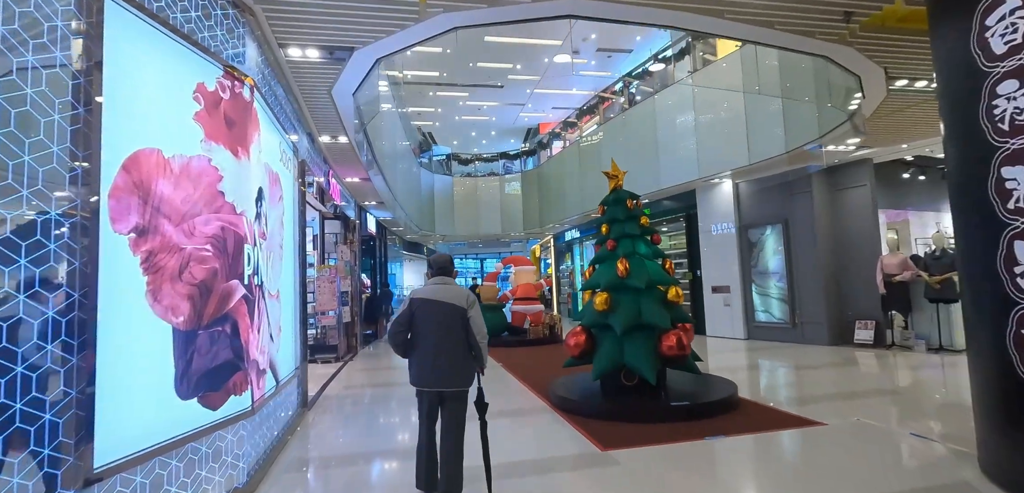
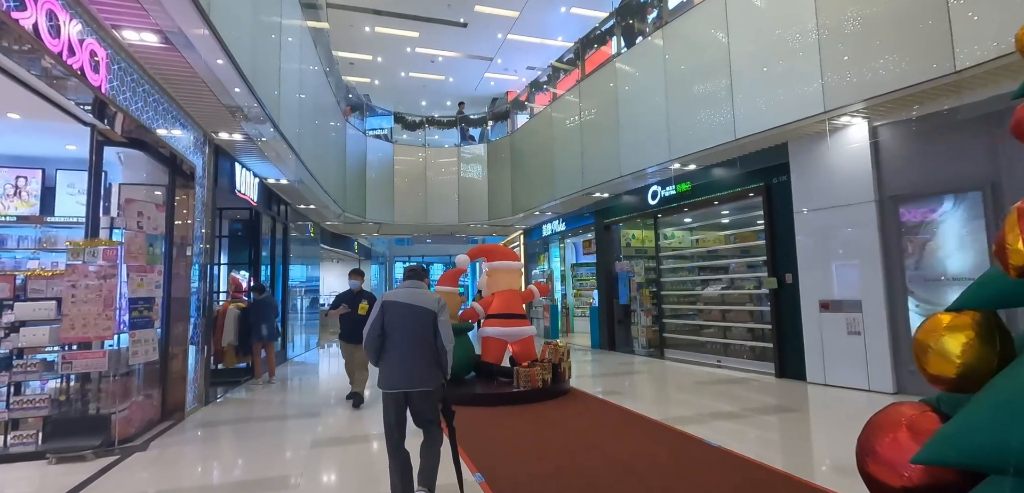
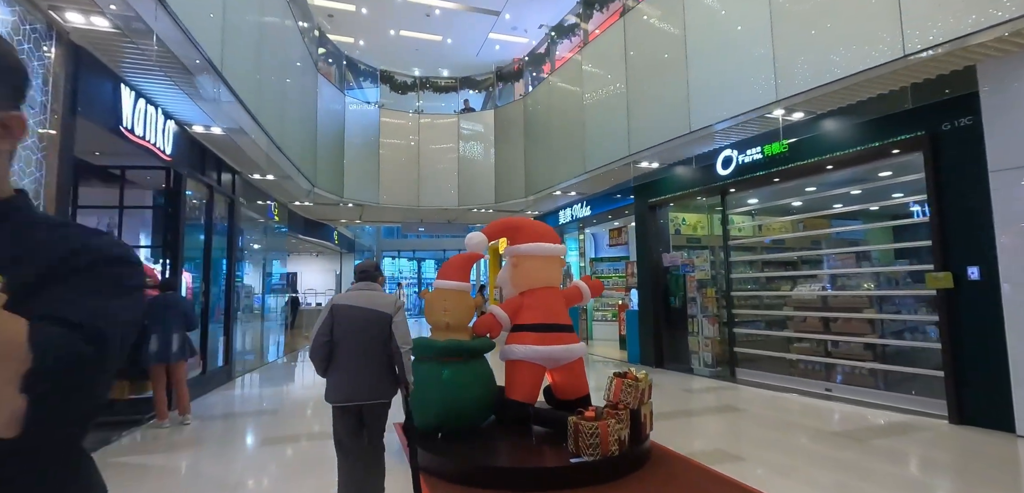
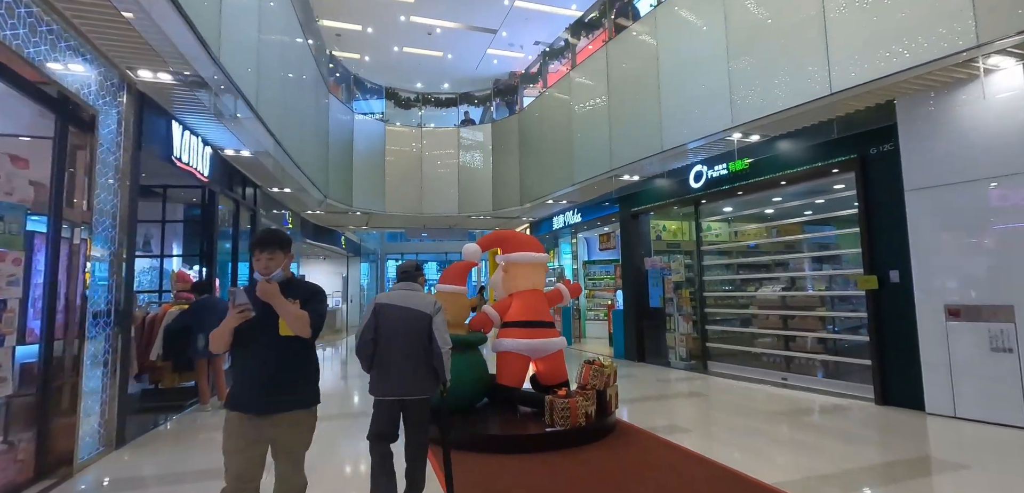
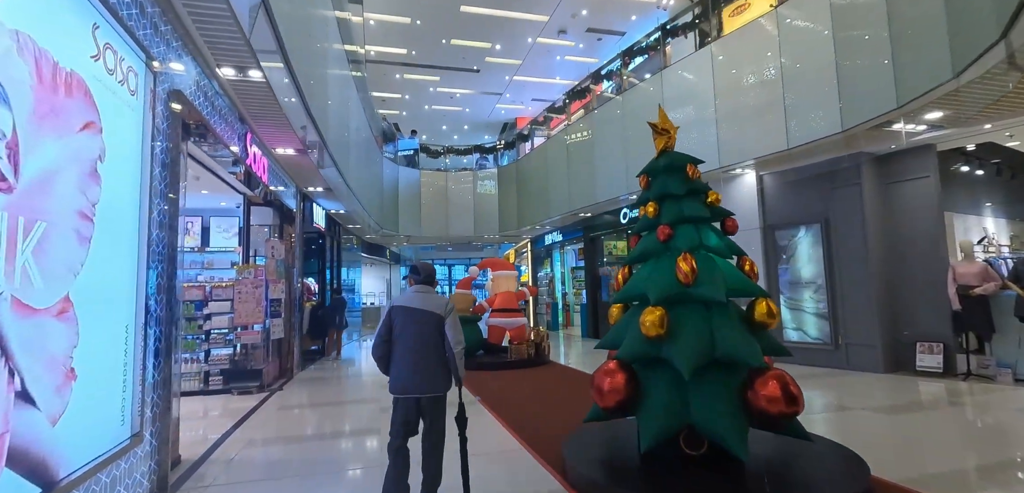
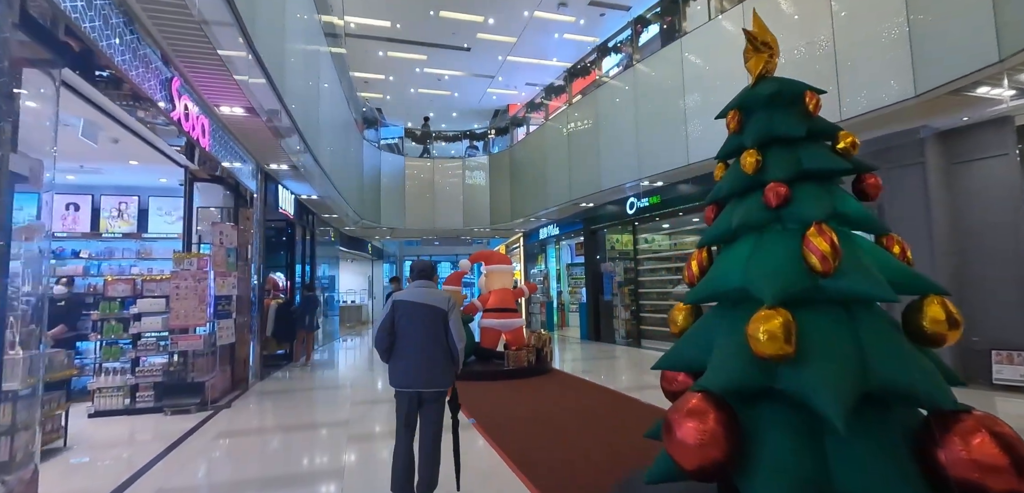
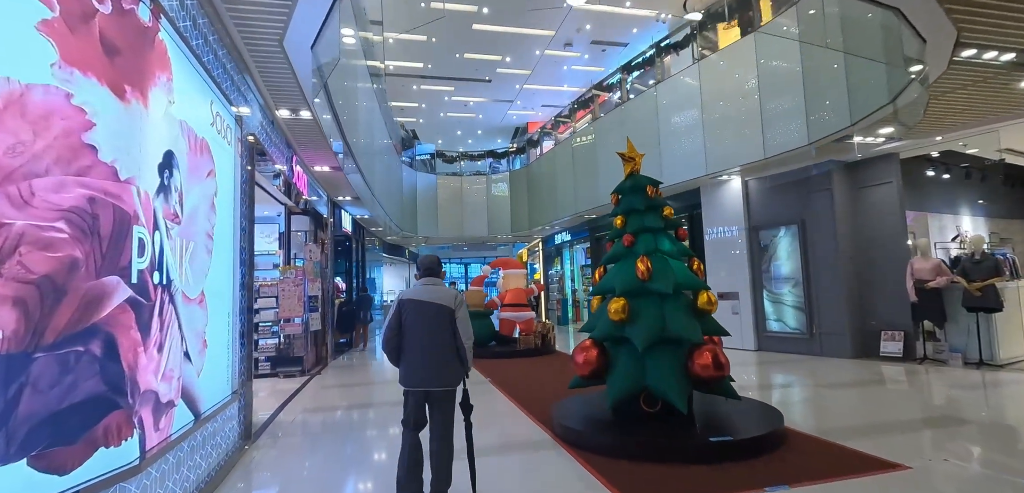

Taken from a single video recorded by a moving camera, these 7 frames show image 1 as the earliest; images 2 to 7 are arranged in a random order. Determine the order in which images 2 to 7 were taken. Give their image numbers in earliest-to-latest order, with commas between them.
7, 5, 6, 2, 4, 3
